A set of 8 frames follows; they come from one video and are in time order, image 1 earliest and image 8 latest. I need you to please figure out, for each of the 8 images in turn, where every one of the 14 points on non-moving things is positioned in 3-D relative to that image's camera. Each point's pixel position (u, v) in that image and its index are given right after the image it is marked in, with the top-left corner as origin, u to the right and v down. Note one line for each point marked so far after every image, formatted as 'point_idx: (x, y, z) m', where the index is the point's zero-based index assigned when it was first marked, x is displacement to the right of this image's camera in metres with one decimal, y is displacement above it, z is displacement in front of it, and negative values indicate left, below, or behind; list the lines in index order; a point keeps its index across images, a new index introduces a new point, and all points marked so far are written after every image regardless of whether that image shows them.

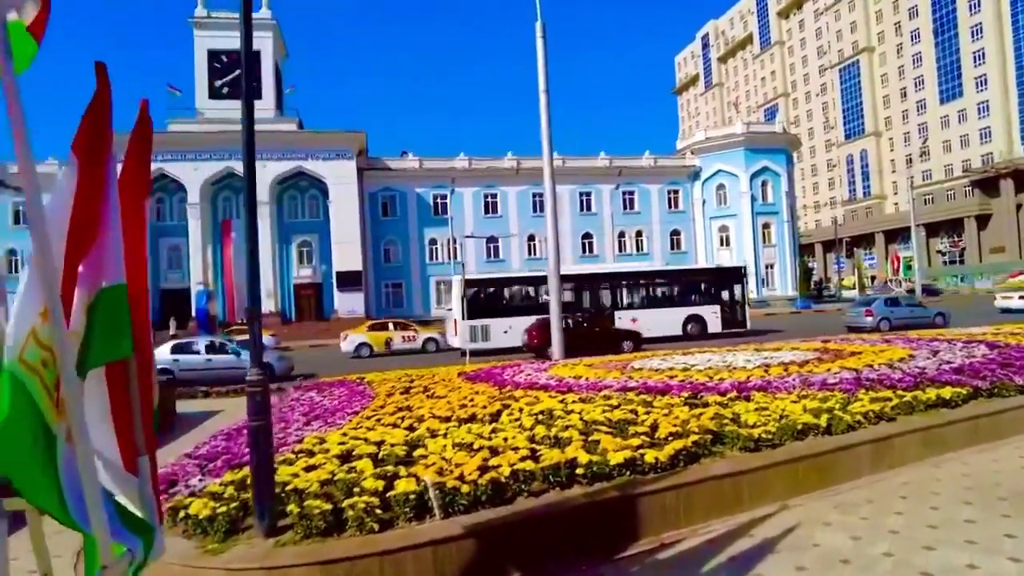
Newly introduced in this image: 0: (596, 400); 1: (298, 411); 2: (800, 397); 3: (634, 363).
0: (+1.0, -1.4, +9.4) m
1: (-3.3, -1.8, +11.9) m
2: (+3.1, -1.2, +8.4) m
3: (+2.2, -1.3, +13.8) m
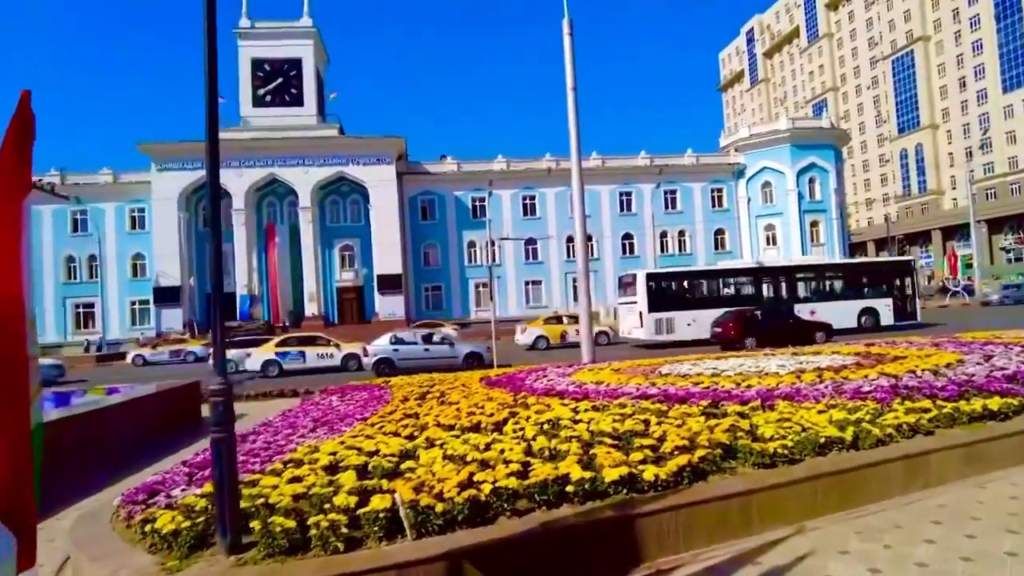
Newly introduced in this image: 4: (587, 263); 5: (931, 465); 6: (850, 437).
0: (+1.1, -1.4, +8.8) m
1: (-3.1, -1.9, +11.6) m
2: (+3.1, -1.2, +7.7) m
3: (+2.6, -1.4, +13.2) m
4: (+1.7, +0.5, +17.2) m
5: (+3.5, -1.5, +6.5) m
6: (+2.9, -1.3, +6.7) m
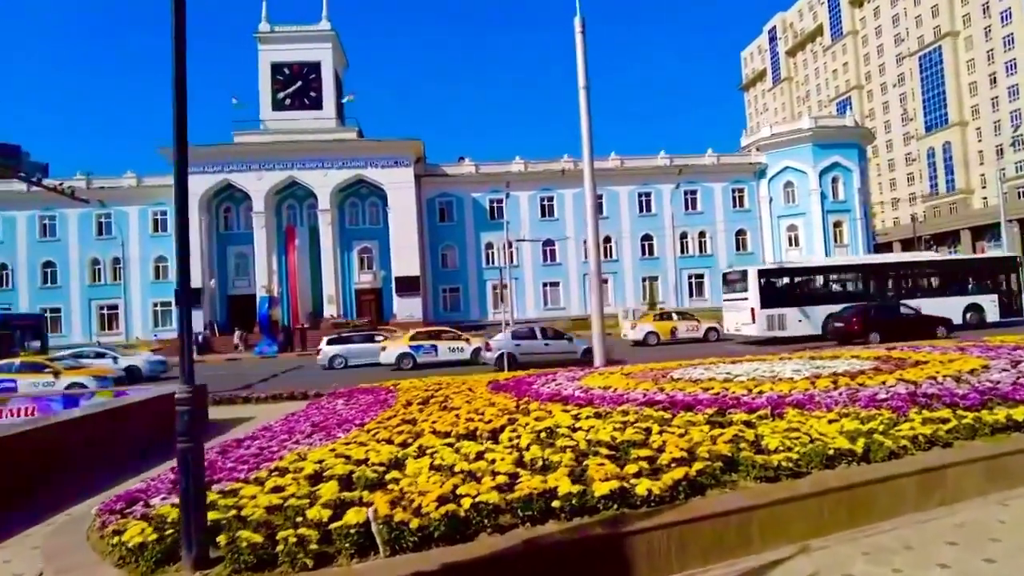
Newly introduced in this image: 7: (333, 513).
0: (+1.1, -1.4, +8.5) m
1: (-3.0, -1.9, +11.4) m
2: (+3.1, -1.2, +7.3) m
3: (+2.7, -1.4, +12.8) m
4: (+1.9, +0.5, +16.9) m
5: (+3.4, -1.5, +6.1) m
6: (+2.8, -1.3, +6.2) m
7: (-1.3, -1.6, +5.5) m
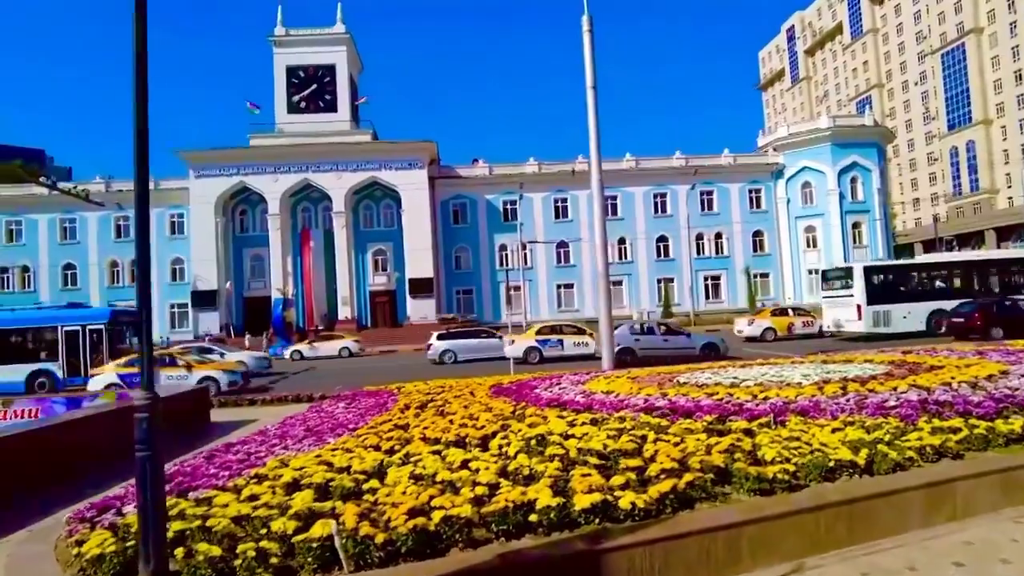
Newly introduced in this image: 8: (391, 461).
0: (+1.0, -1.4, +8.2) m
1: (-3.0, -2.0, +11.2) m
2: (+3.0, -1.2, +6.9) m
3: (+2.7, -1.4, +12.4) m
4: (+2.0, +0.5, +16.5) m
5: (+3.3, -1.5, +5.7) m
6: (+2.7, -1.3, +5.9) m
7: (-1.4, -1.6, +5.2) m
8: (-1.1, -1.6, +7.2) m
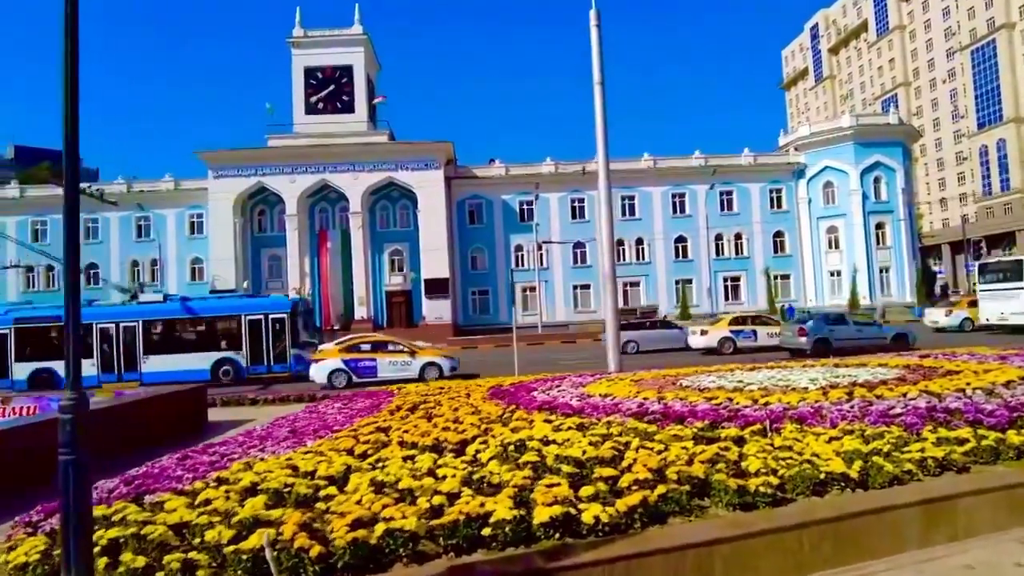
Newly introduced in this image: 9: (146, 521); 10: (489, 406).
0: (+0.8, -1.4, +7.7) m
1: (-3.1, -1.9, +10.9) m
2: (+2.7, -1.2, +6.4) m
3: (+2.6, -1.4, +11.9) m
4: (+2.1, +0.4, +16.1) m
5: (+3.0, -1.5, +5.2) m
6: (+2.4, -1.3, +5.4) m
7: (-1.7, -1.5, +4.8) m
8: (-1.3, -1.6, +6.8) m
9: (-2.5, -1.6, +5.4) m
10: (-0.3, -1.5, +10.1) m
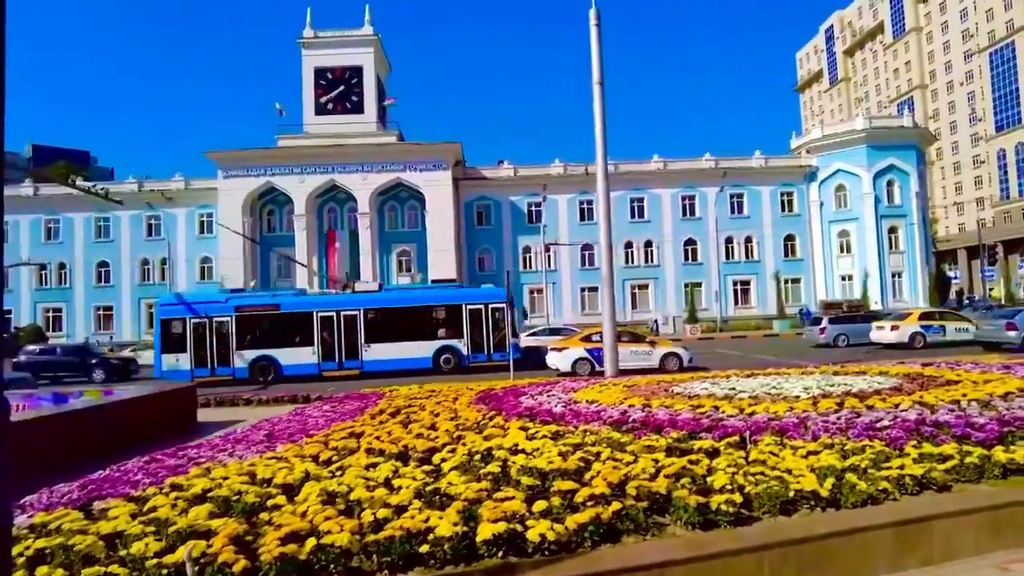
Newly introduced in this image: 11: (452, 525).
0: (+0.6, -1.4, +7.4) m
1: (-3.3, -1.9, +10.6) m
2: (+2.4, -1.3, +6.1) m
3: (+2.5, -1.5, +11.6) m
4: (+2.0, +0.4, +15.7) m
5: (+2.7, -1.5, +4.9) m
6: (+2.1, -1.3, +5.1) m
7: (-2.1, -1.5, +4.6) m
8: (-1.6, -1.6, +6.6) m
9: (-2.9, -1.6, +5.1) m
10: (-0.5, -1.6, +9.9) m
11: (-0.4, -1.4, +4.7) m
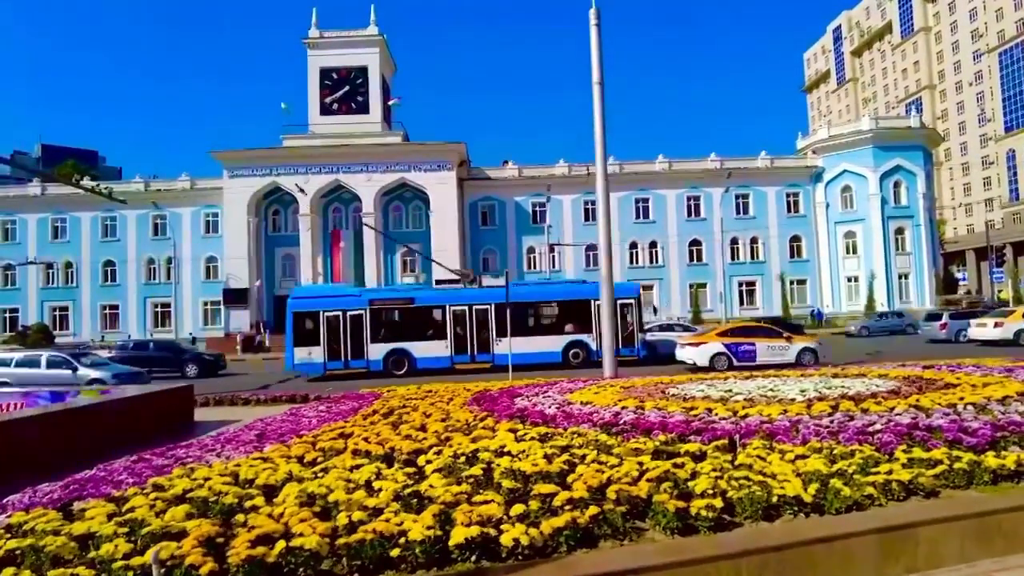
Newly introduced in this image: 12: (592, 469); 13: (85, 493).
0: (+0.4, -1.4, +7.4) m
1: (-3.4, -1.9, +10.6) m
2: (+2.3, -1.3, +6.0) m
3: (+2.4, -1.5, +11.5) m
4: (+2.0, +0.4, +15.6) m
5: (+2.5, -1.5, +4.7) m
6: (+1.9, -1.3, +5.0) m
7: (-2.2, -1.5, +4.5) m
8: (-1.8, -1.6, +6.5) m
9: (-3.0, -1.6, +5.1) m
10: (-0.6, -1.6, +9.8) m
11: (-0.5, -1.4, +4.6) m
12: (+0.6, -1.4, +5.8) m
13: (-3.6, -1.7, +6.4) m
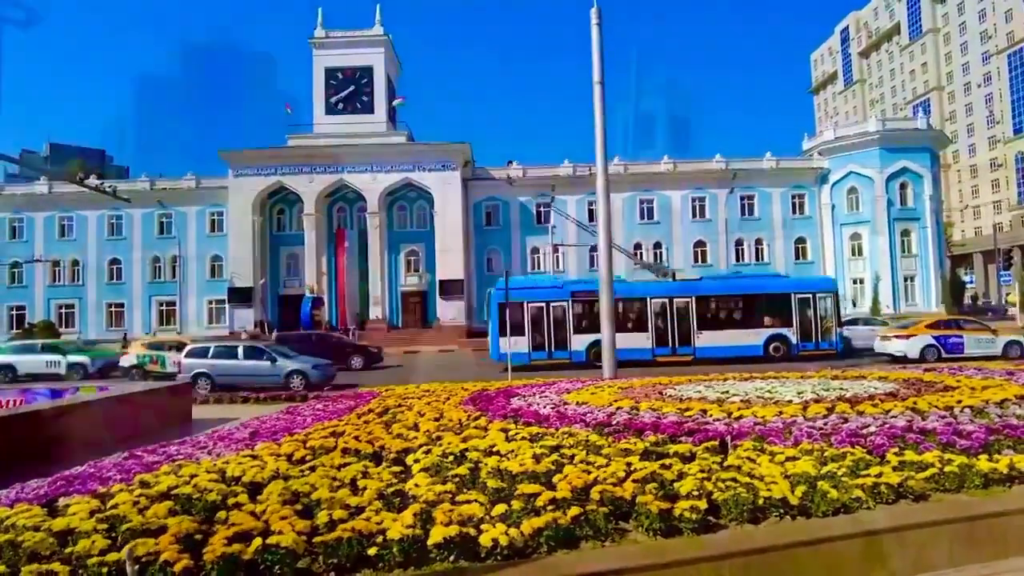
0: (+0.3, -1.4, +7.3) m
1: (-3.5, -1.9, +10.6) m
2: (+2.2, -1.3, +5.9) m
3: (+2.3, -1.5, +11.4) m
4: (+2.0, +0.4, +15.6) m
5: (+2.4, -1.5, +4.7) m
6: (+1.8, -1.3, +4.9) m
7: (-2.3, -1.5, +4.5) m
8: (-1.9, -1.5, +6.5) m
9: (-3.1, -1.6, +5.1) m
10: (-0.7, -1.5, +9.7) m
11: (-0.6, -1.4, +4.5) m
12: (+0.5, -1.3, +5.8) m
13: (-3.7, -1.7, +6.4) m
